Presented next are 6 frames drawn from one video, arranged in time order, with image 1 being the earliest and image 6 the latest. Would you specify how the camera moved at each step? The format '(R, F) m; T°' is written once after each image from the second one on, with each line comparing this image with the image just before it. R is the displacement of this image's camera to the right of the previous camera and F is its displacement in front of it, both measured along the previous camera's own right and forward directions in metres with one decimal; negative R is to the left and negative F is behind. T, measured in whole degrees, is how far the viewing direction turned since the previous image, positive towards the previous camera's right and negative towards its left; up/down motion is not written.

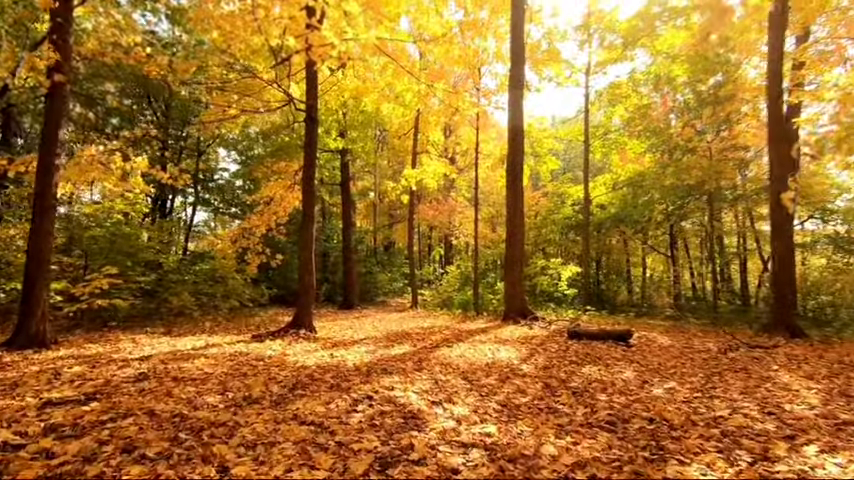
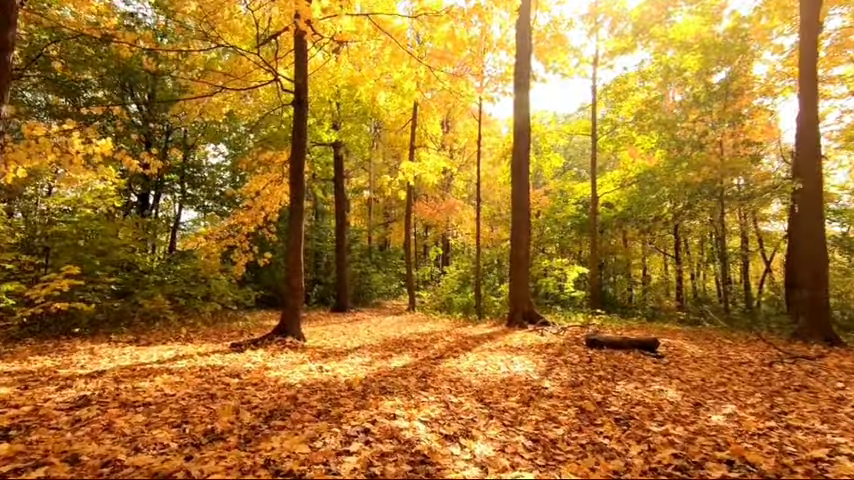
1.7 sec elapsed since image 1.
(-0.1, +0.9) m; +1°
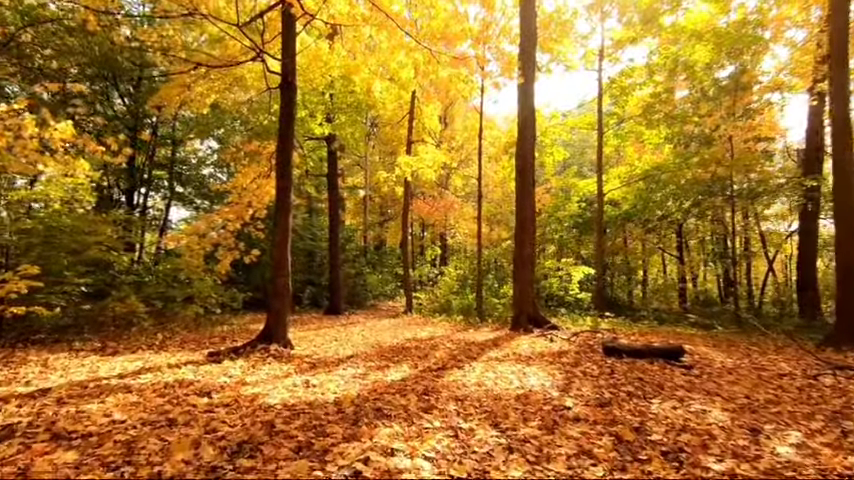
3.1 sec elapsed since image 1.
(-0.1, +0.7) m; +1°
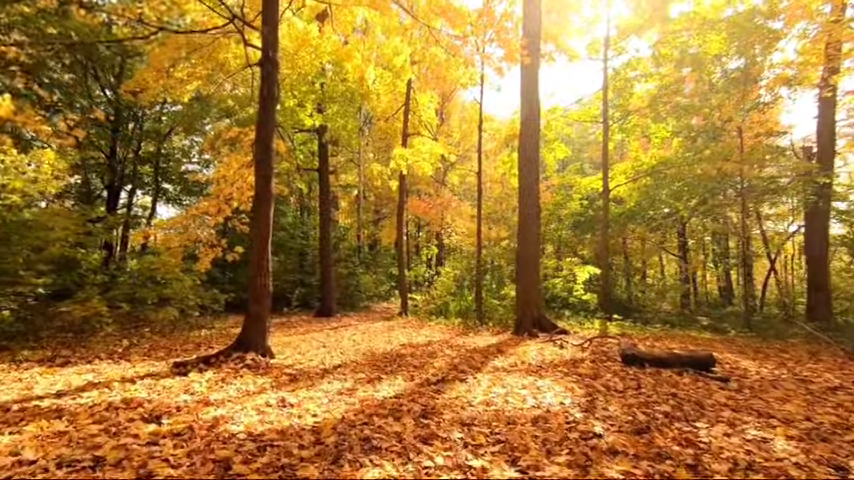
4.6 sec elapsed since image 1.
(0.0, +0.7) m; +1°
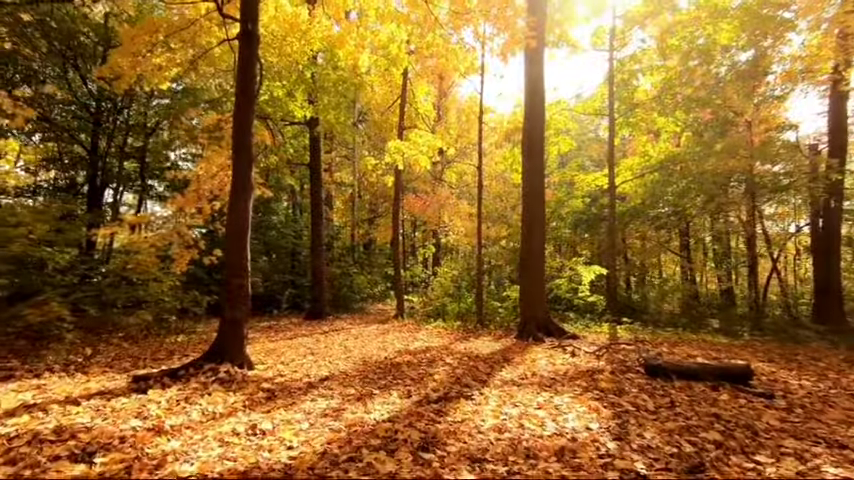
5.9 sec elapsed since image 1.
(0.0, +0.7) m; +1°
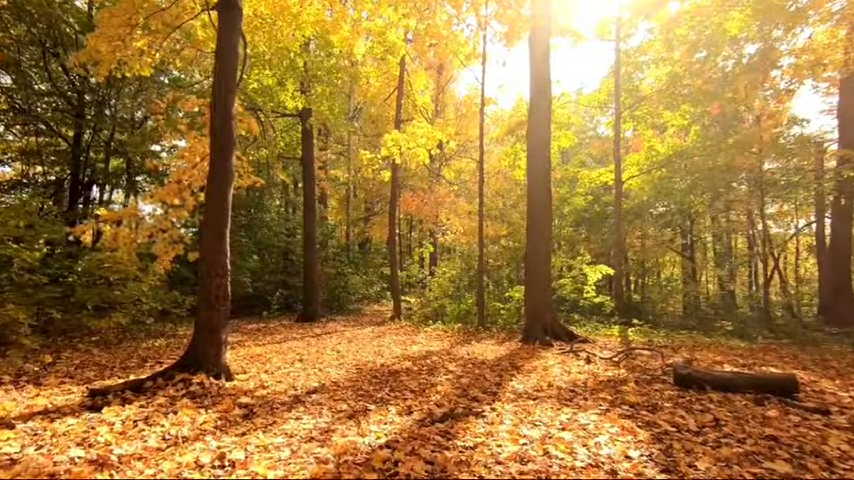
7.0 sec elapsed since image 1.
(-0.1, +0.6) m; +1°
